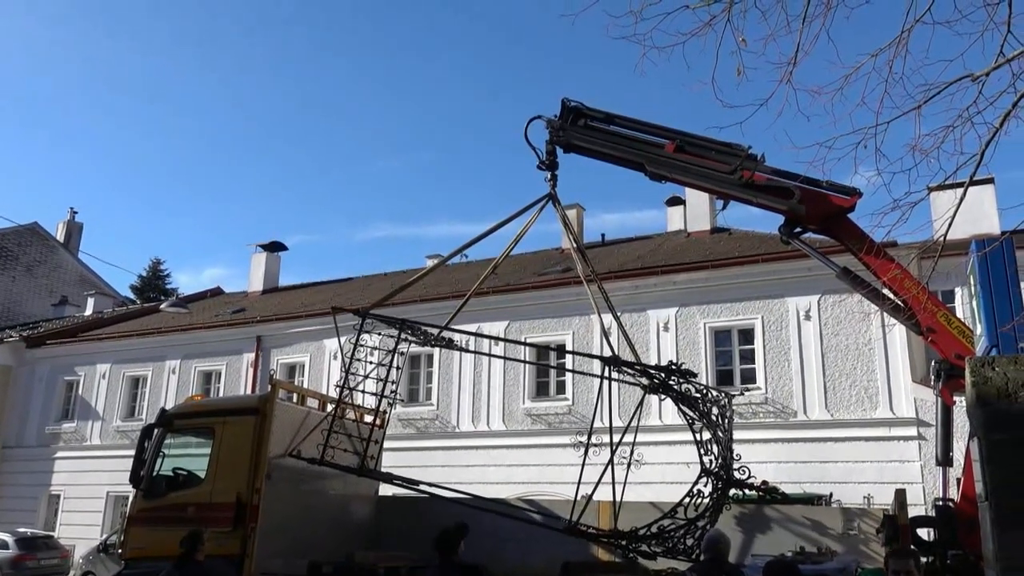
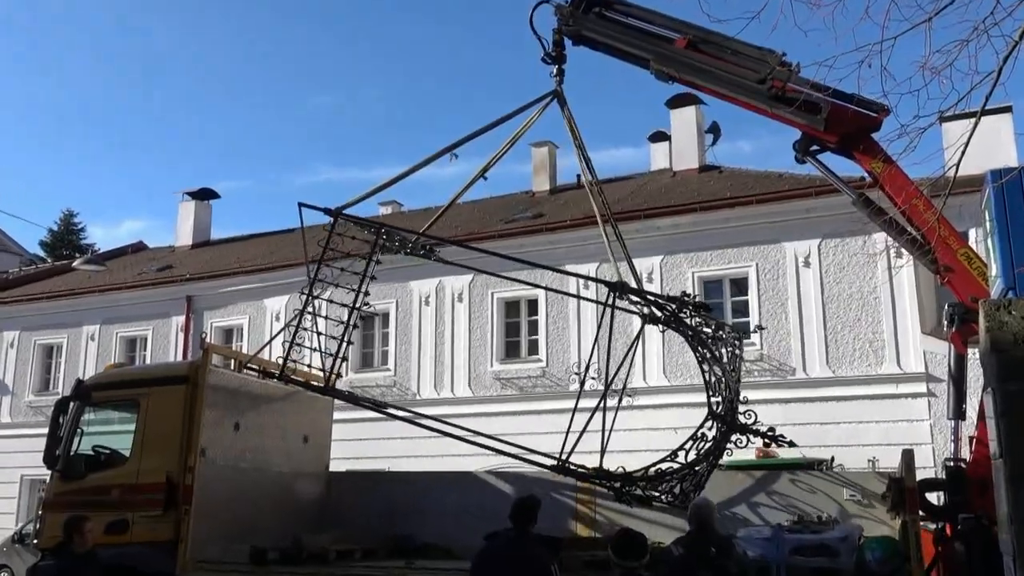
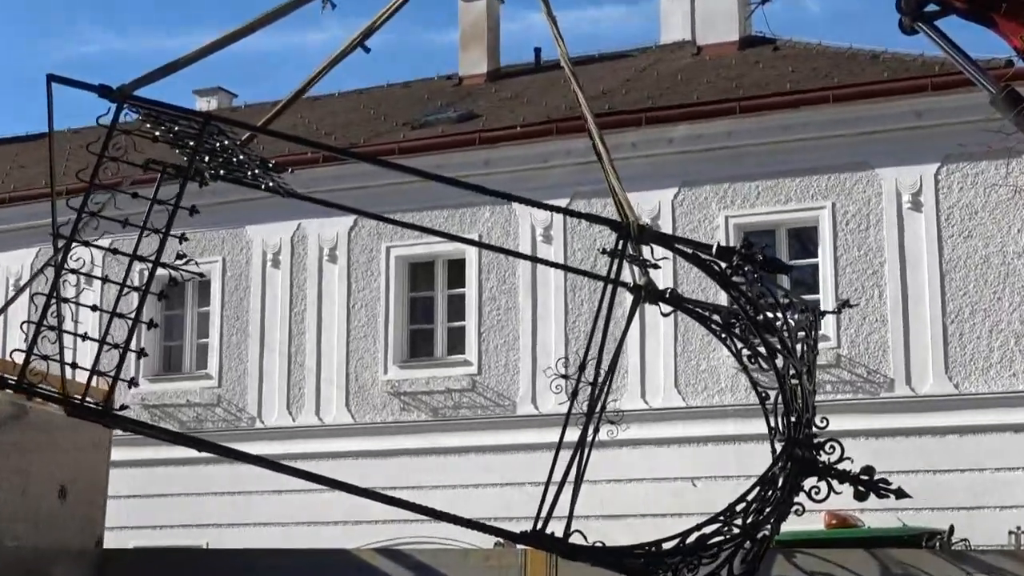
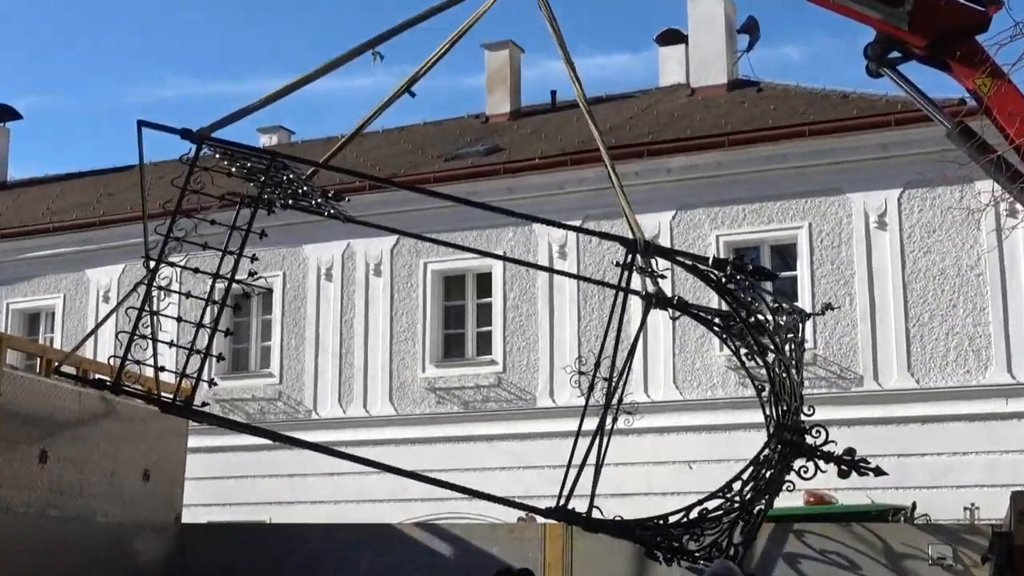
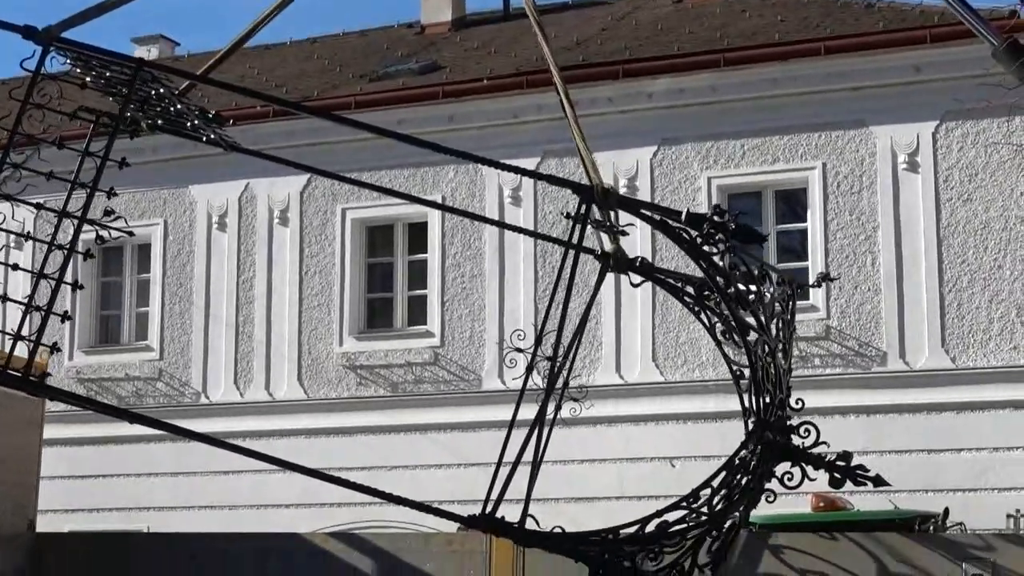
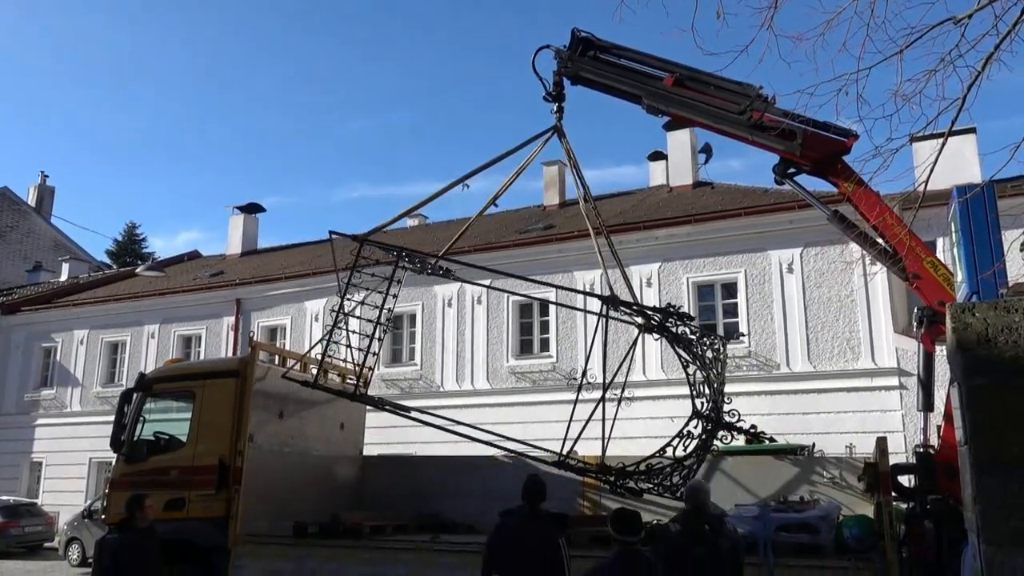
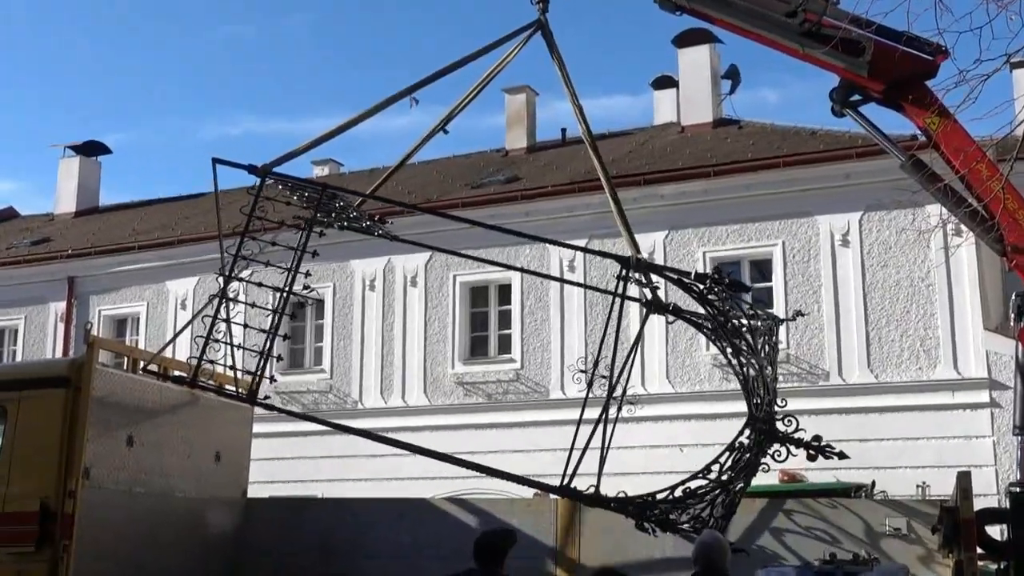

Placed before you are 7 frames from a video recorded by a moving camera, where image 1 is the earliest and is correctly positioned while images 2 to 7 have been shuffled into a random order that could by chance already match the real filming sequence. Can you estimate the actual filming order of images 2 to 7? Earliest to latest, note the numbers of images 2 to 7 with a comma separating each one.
6, 2, 7, 4, 3, 5
